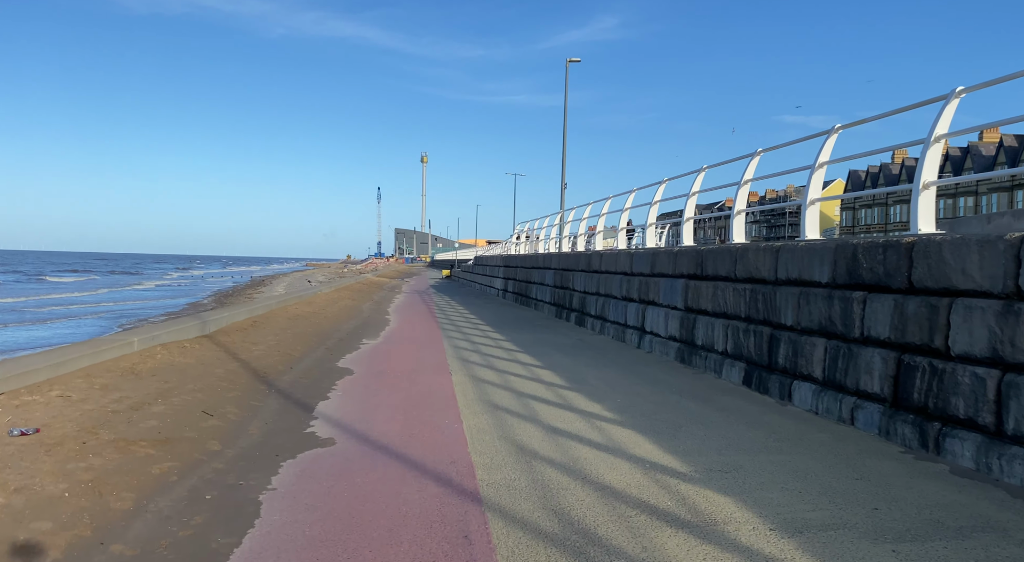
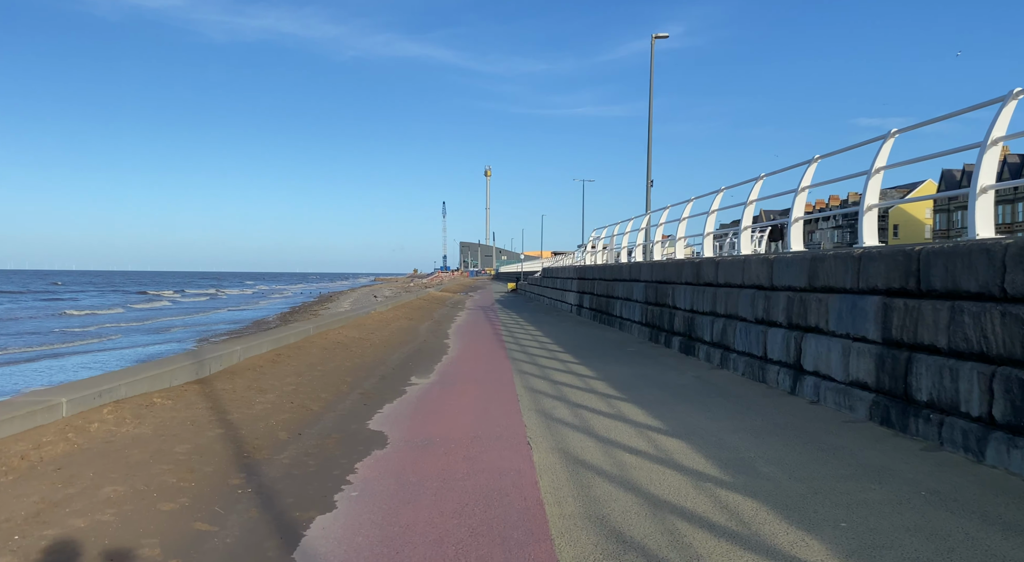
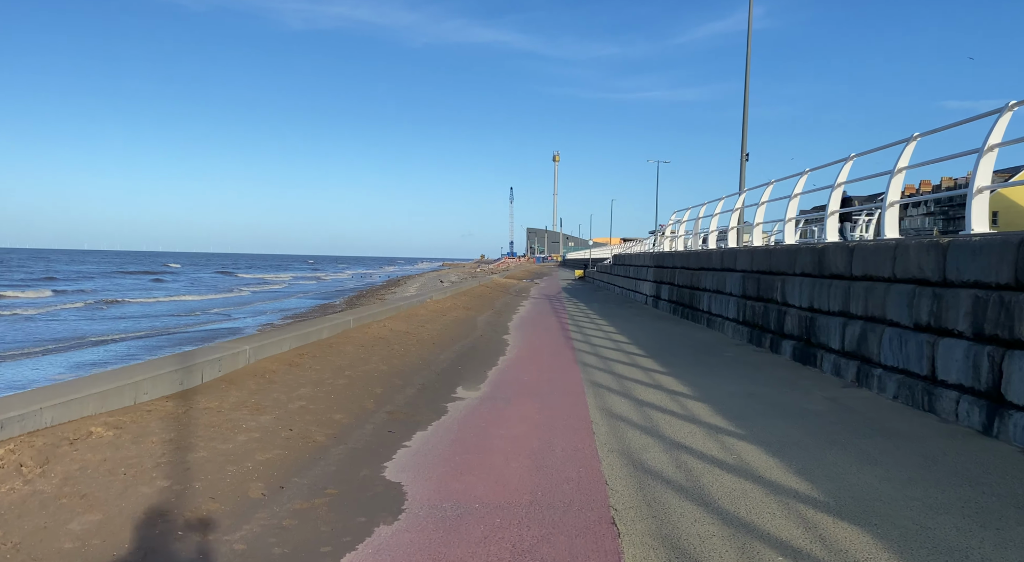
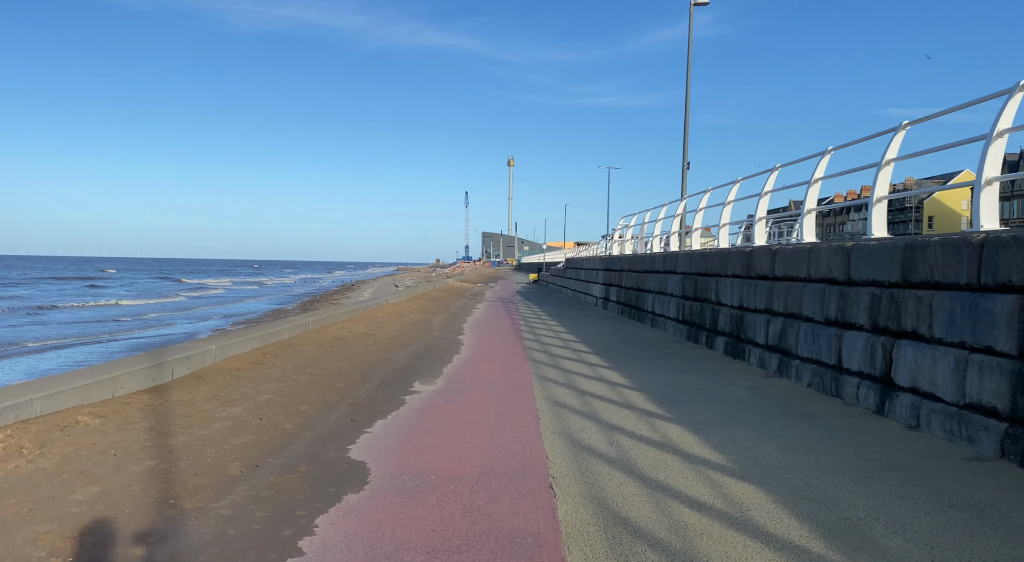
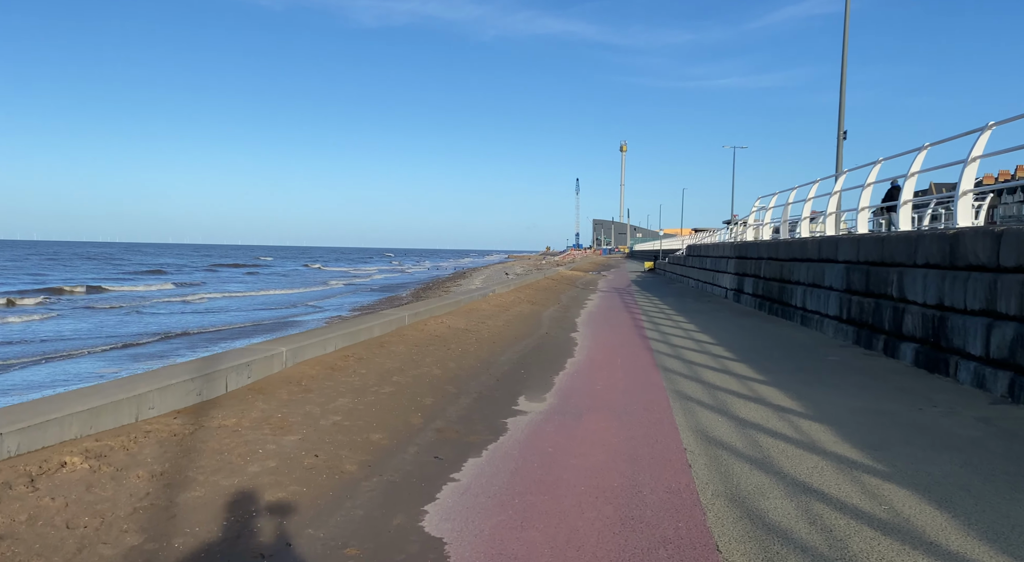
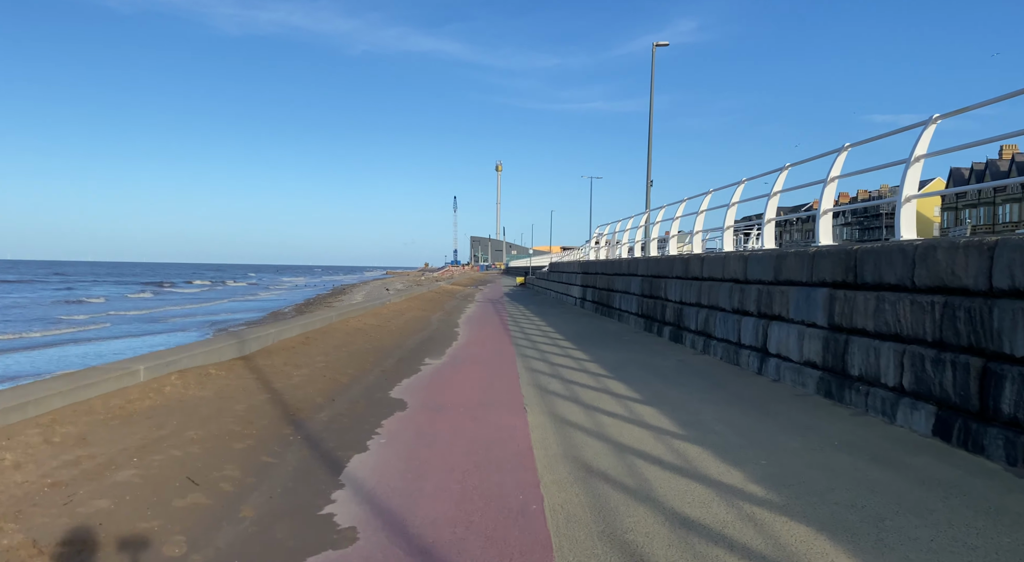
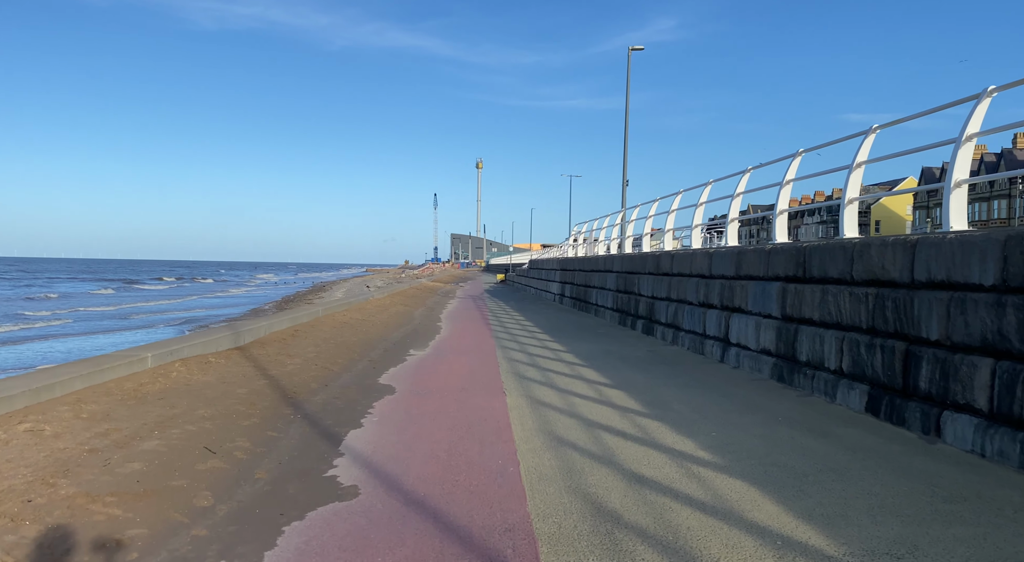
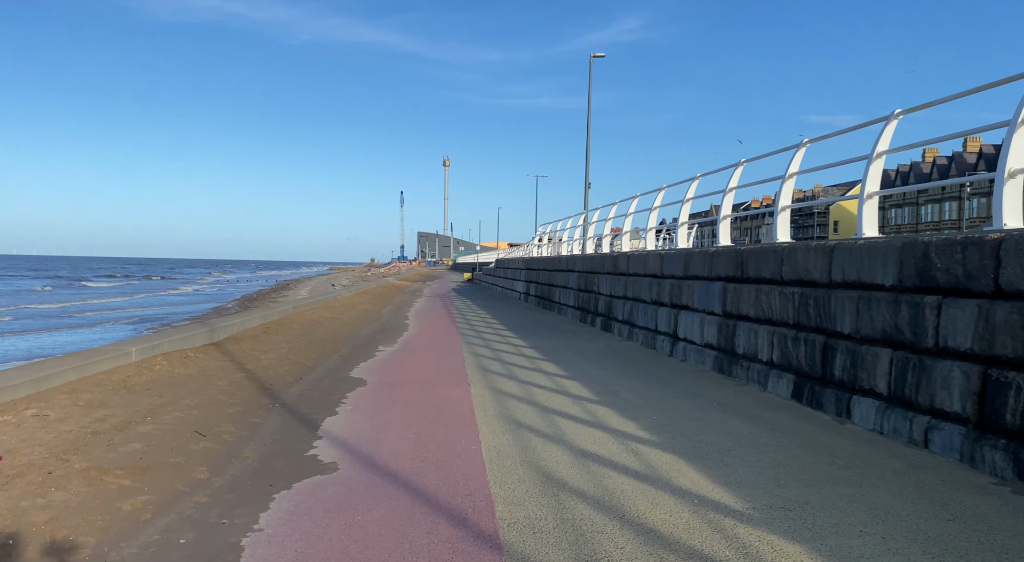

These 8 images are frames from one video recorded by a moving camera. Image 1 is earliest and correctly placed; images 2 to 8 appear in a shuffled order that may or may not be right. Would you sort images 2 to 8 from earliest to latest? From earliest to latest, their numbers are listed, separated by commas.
8, 7, 6, 2, 4, 3, 5
